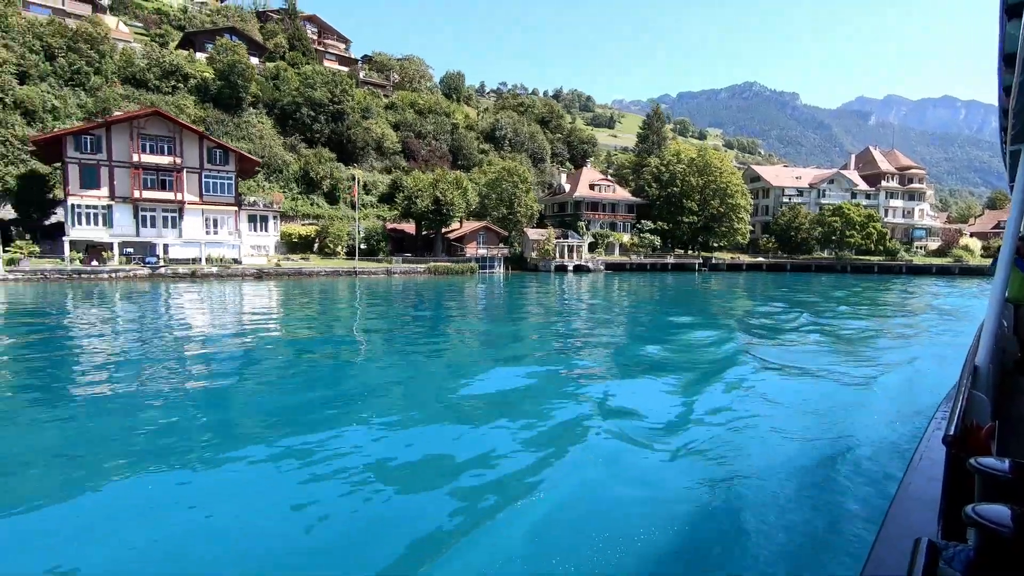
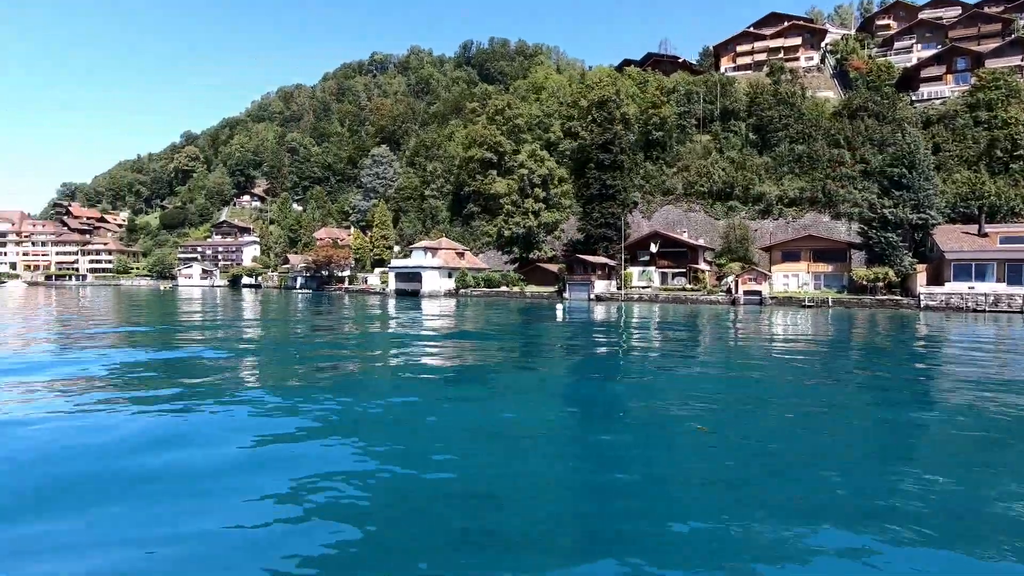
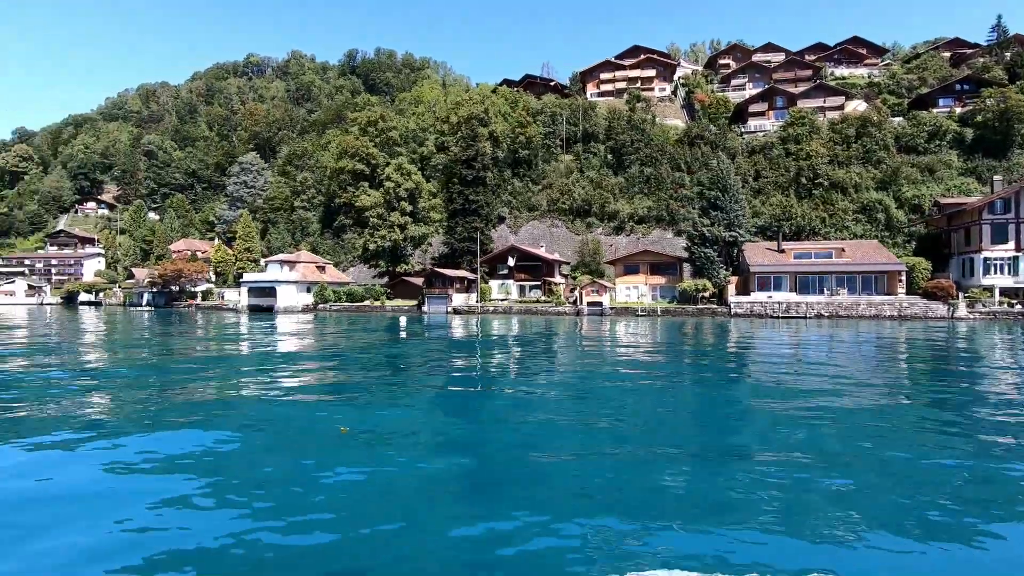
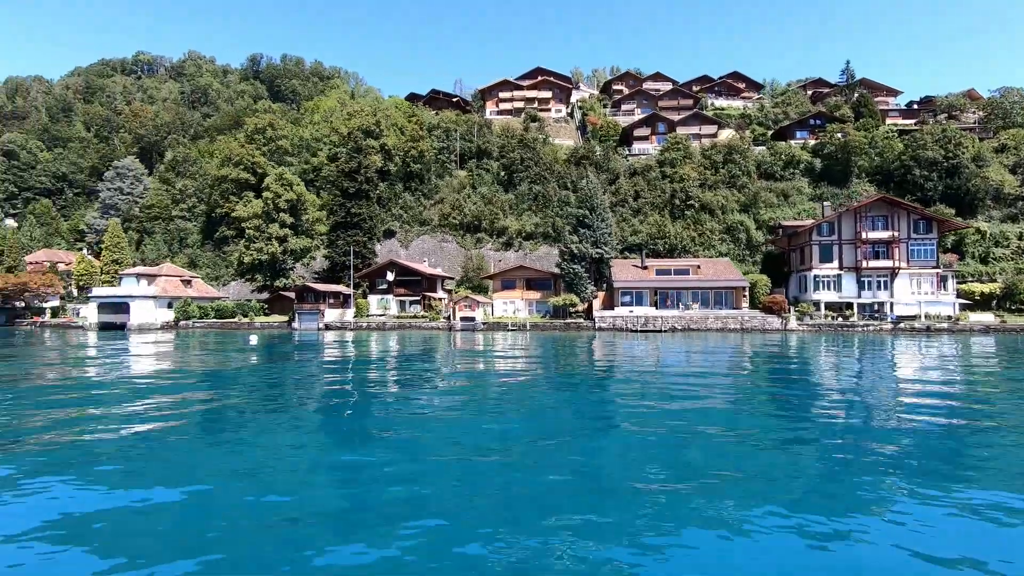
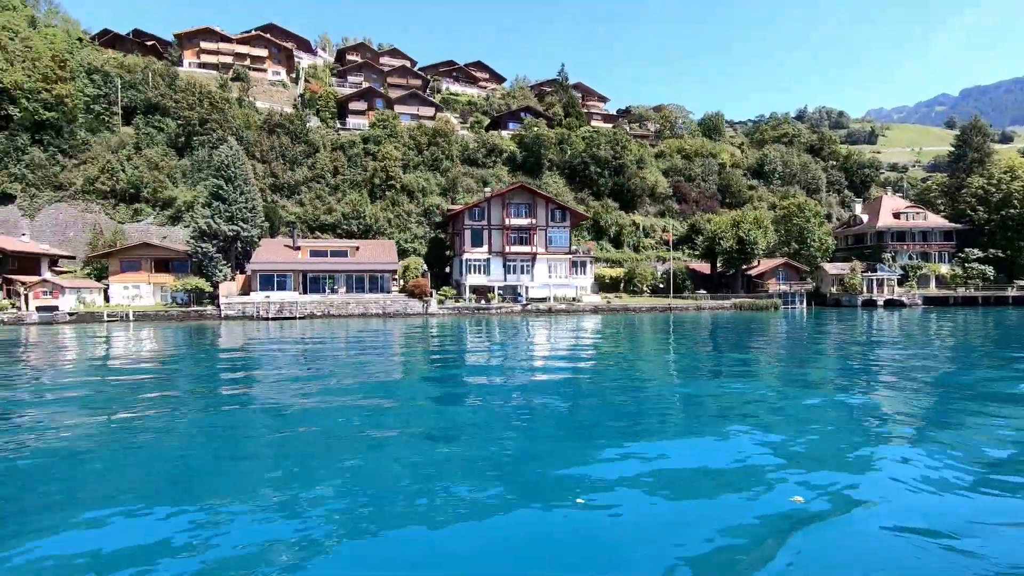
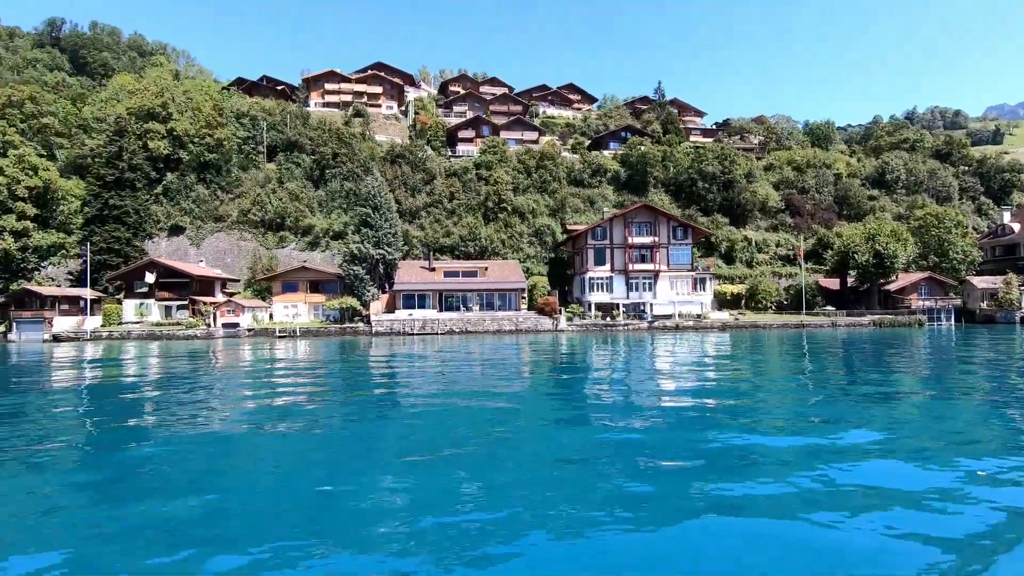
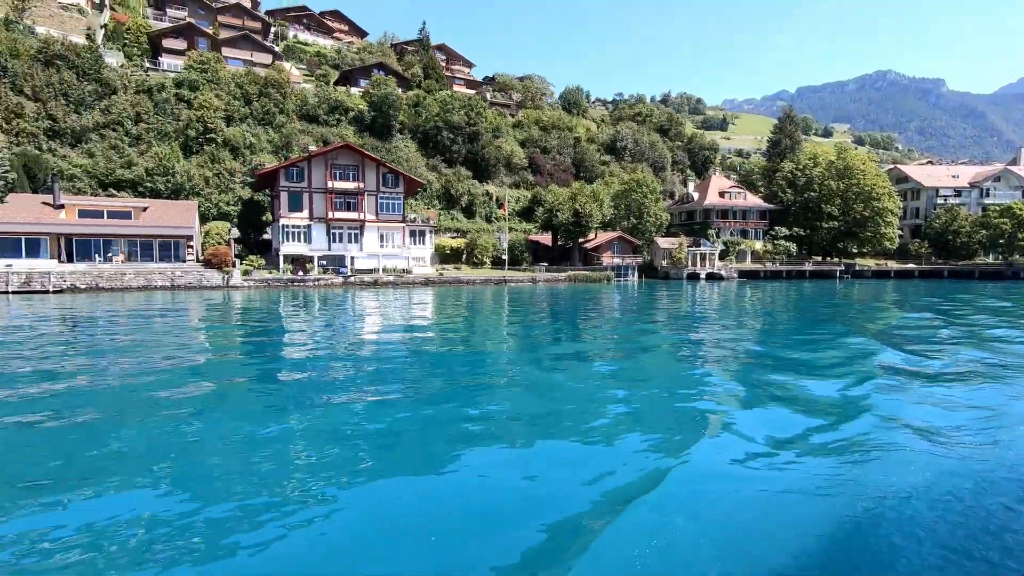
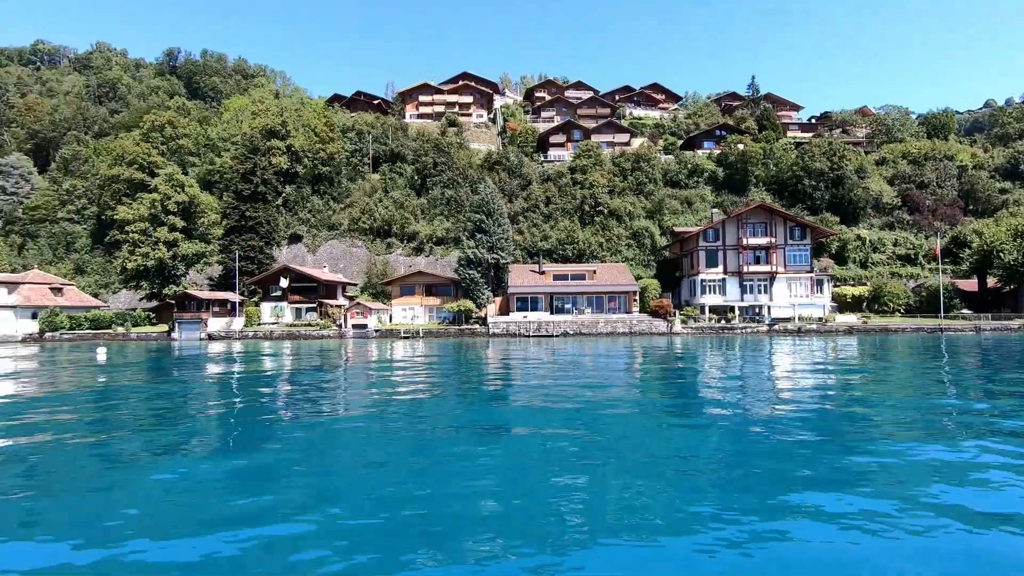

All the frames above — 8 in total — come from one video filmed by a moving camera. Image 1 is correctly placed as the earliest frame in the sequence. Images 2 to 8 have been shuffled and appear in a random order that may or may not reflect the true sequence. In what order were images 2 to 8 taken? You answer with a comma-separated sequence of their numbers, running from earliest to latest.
7, 5, 6, 8, 4, 3, 2
